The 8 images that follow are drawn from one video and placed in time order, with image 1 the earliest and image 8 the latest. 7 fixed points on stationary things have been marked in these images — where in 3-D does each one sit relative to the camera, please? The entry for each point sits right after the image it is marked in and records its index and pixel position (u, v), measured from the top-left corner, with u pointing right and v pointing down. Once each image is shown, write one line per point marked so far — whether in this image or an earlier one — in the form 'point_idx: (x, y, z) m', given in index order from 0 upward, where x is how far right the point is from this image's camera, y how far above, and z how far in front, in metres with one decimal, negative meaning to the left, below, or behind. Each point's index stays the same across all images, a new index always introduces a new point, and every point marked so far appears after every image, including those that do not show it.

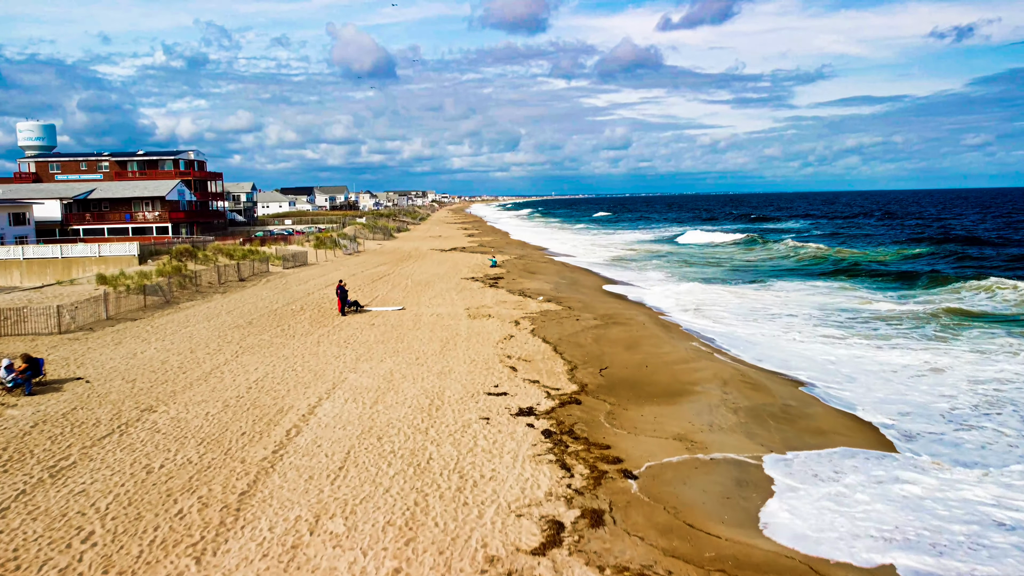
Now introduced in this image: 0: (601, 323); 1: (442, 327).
0: (+2.6, -1.0, +19.6) m
1: (-2.0, -1.1, +19.0) m
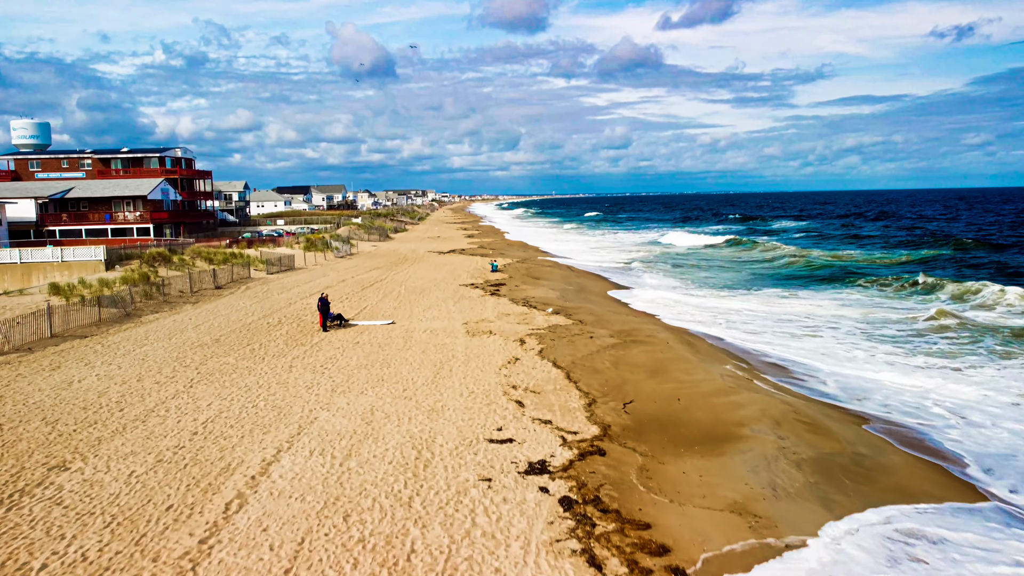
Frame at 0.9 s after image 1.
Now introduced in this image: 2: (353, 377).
0: (+2.7, -1.4, +17.1) m
1: (-1.9, -1.5, +16.5) m
2: (-3.3, -1.9, +13.8) m
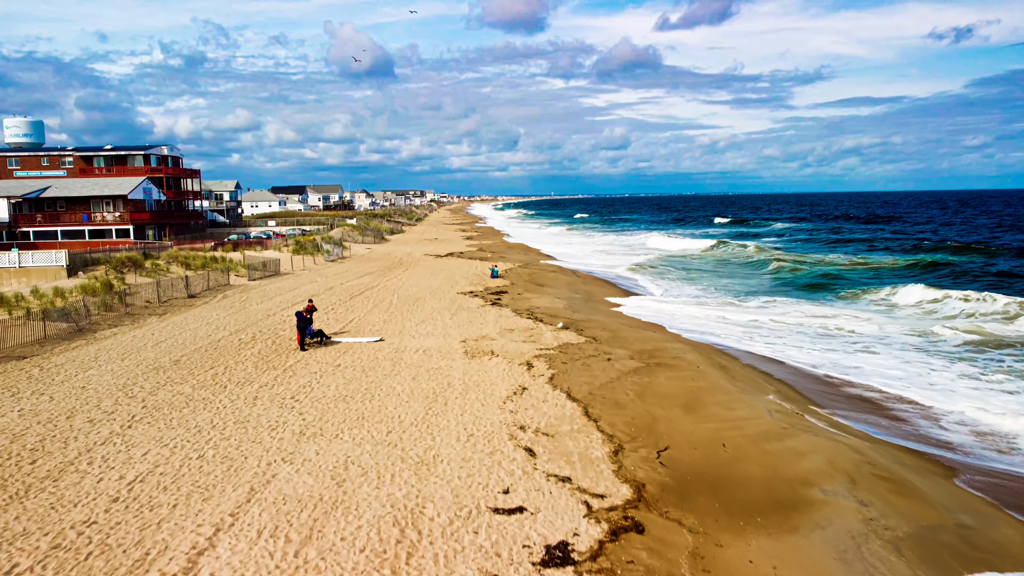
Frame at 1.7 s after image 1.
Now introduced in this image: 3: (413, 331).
0: (+2.9, -1.7, +14.8) m
1: (-1.8, -1.8, +14.2) m
2: (-3.2, -2.2, +11.5) m
3: (-2.7, -1.2, +18.1) m
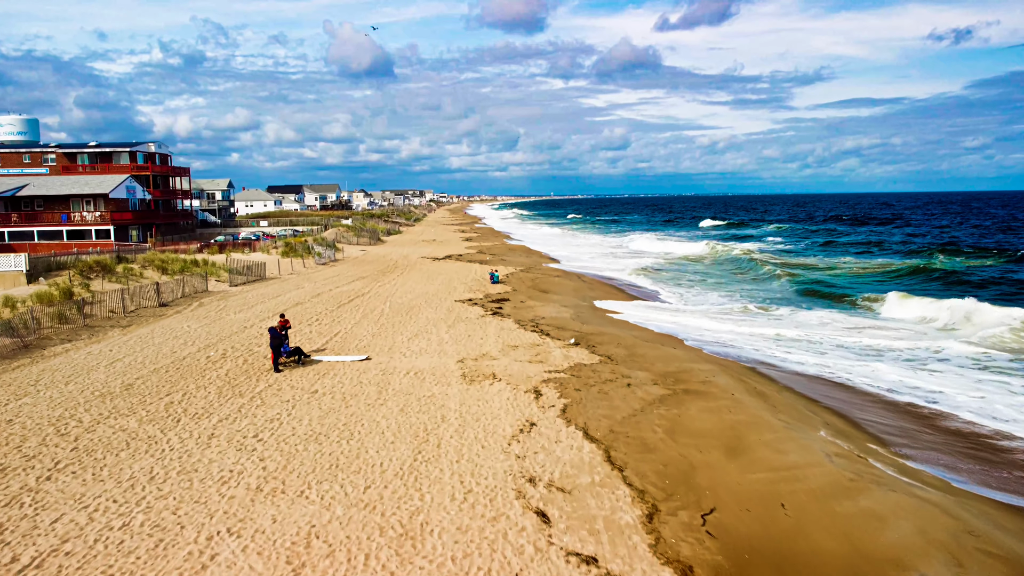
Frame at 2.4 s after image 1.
0: (+3.0, -2.0, +12.8) m
1: (-1.7, -2.1, +12.1) m
2: (-3.1, -2.4, +9.4) m
3: (-2.6, -1.5, +16.1) m
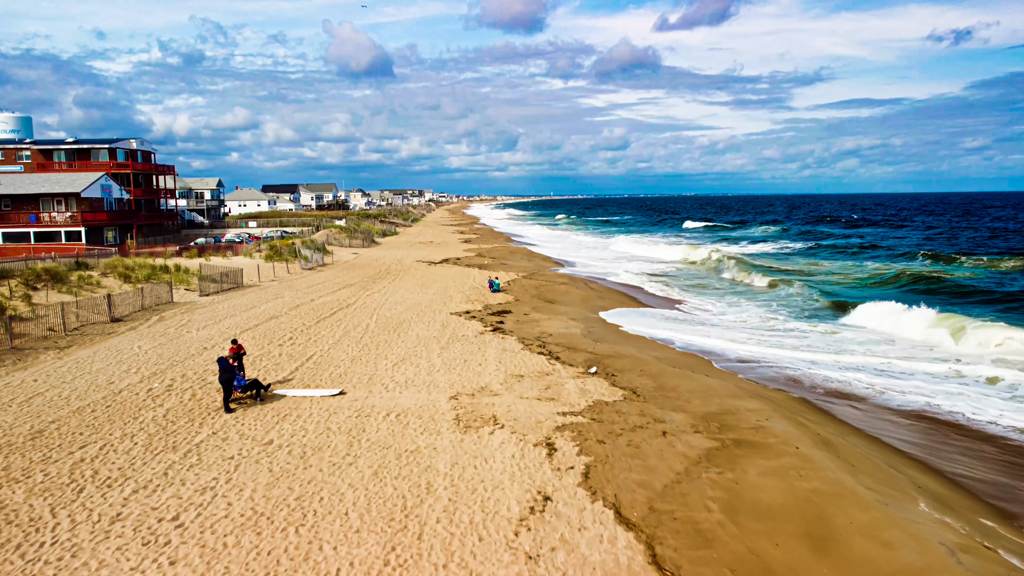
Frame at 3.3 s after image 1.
0: (+3.0, -2.4, +10.1) m
1: (-1.6, -2.4, +9.5) m
2: (-3.0, -2.8, +6.8) m
3: (-2.5, -1.8, +13.4) m
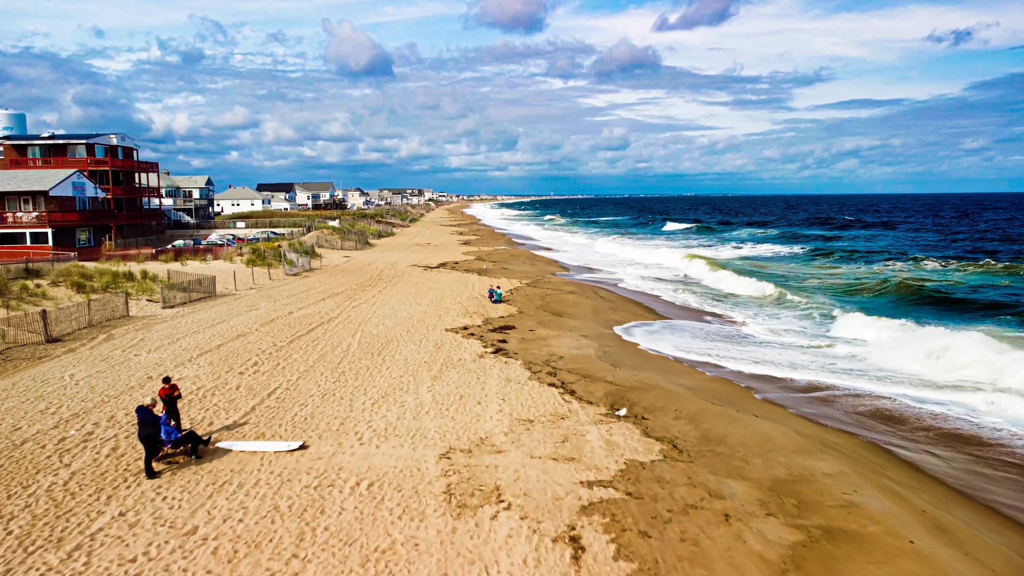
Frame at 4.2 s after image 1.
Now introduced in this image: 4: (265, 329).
0: (+3.2, -2.8, +7.4) m
1: (-1.5, -2.8, +6.8) m
2: (-2.9, -3.2, +4.1) m
3: (-2.4, -2.2, +10.8) m
4: (-6.9, -1.2, +18.7) m
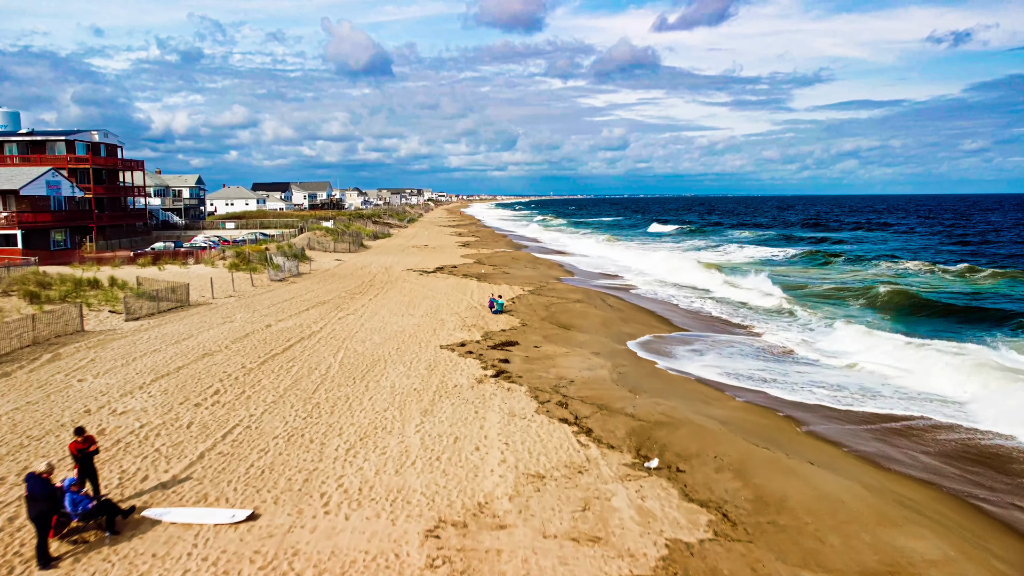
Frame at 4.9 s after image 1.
0: (+3.2, -3.1, +5.3) m
1: (-1.4, -3.1, +4.7) m
2: (-2.8, -3.5, +1.9) m
3: (-2.4, -2.5, +8.6) m
4: (-6.9, -1.4, +16.5) m
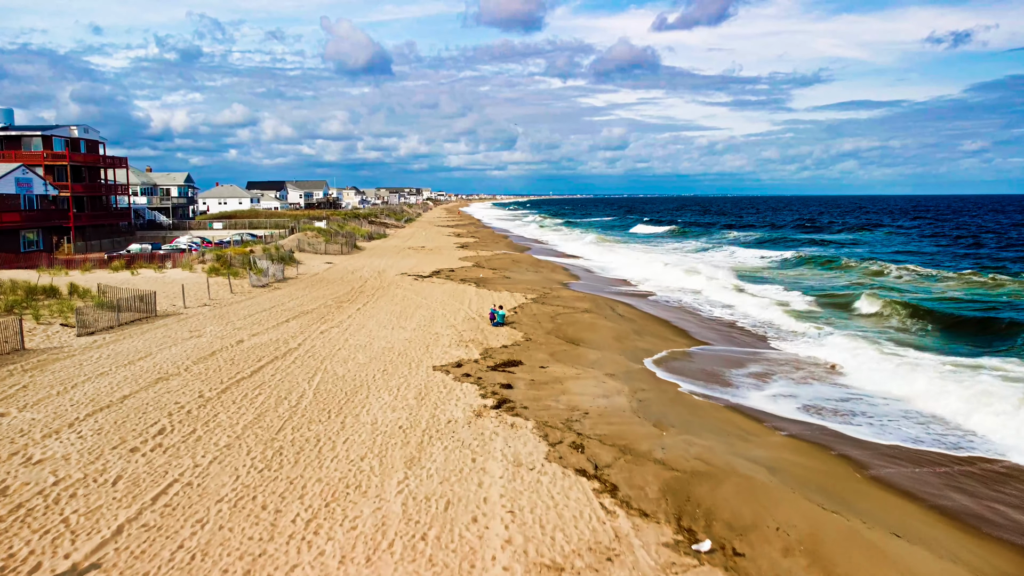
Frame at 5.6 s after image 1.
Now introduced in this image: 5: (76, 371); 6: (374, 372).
0: (+3.3, -3.4, +3.2) m
1: (-1.3, -3.4, +2.5) m
2: (-2.7, -3.8, -0.2) m
3: (-2.3, -2.8, +6.5) m
4: (-6.8, -1.7, +14.4) m
5: (-9.0, -1.7, +13.9) m
6: (-2.9, -1.8, +14.4) m
